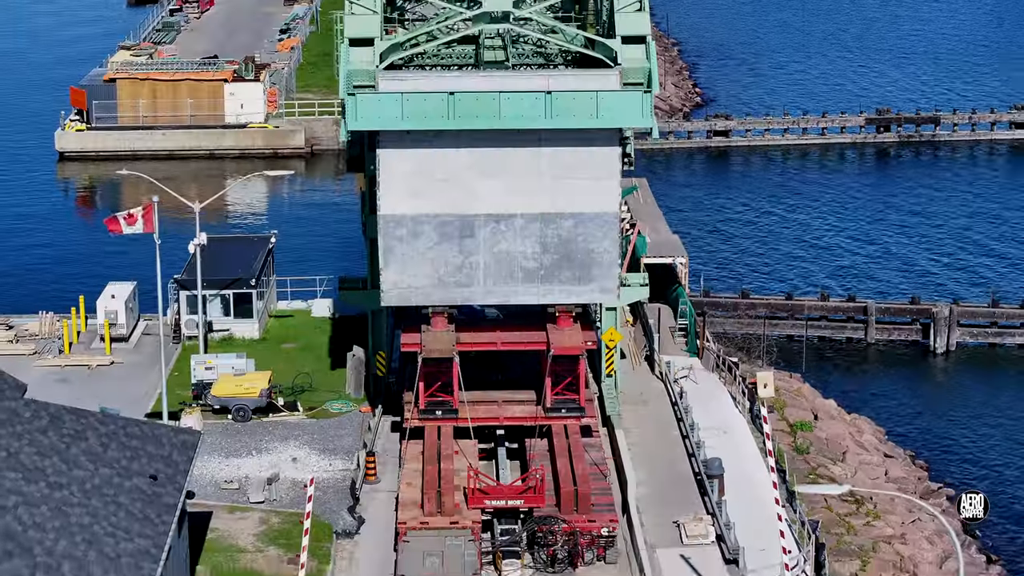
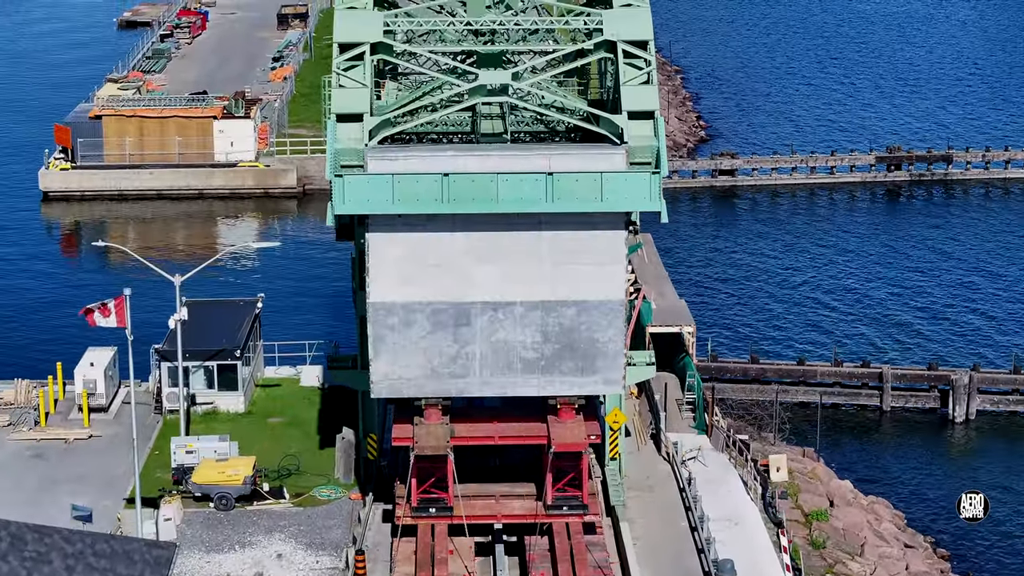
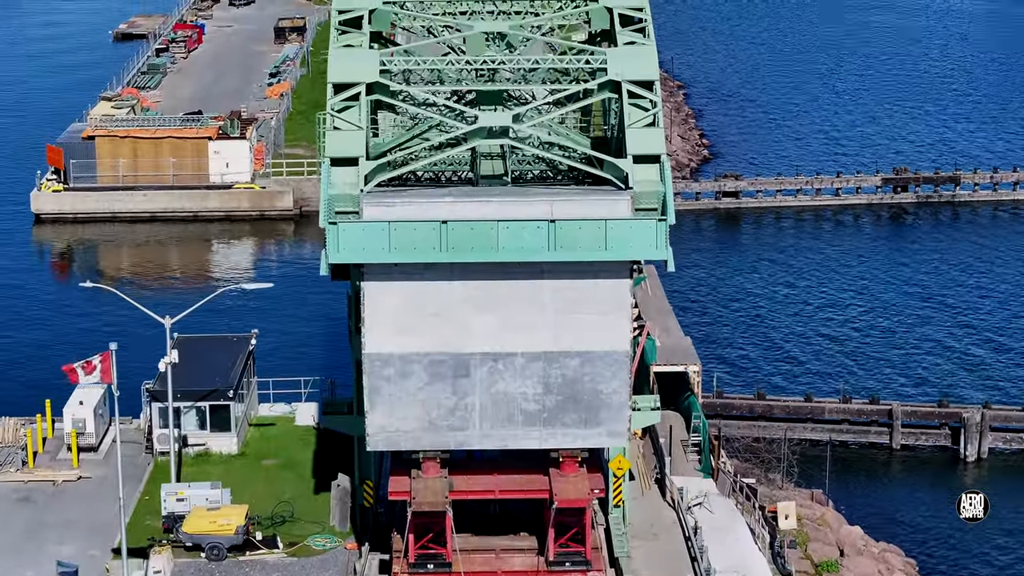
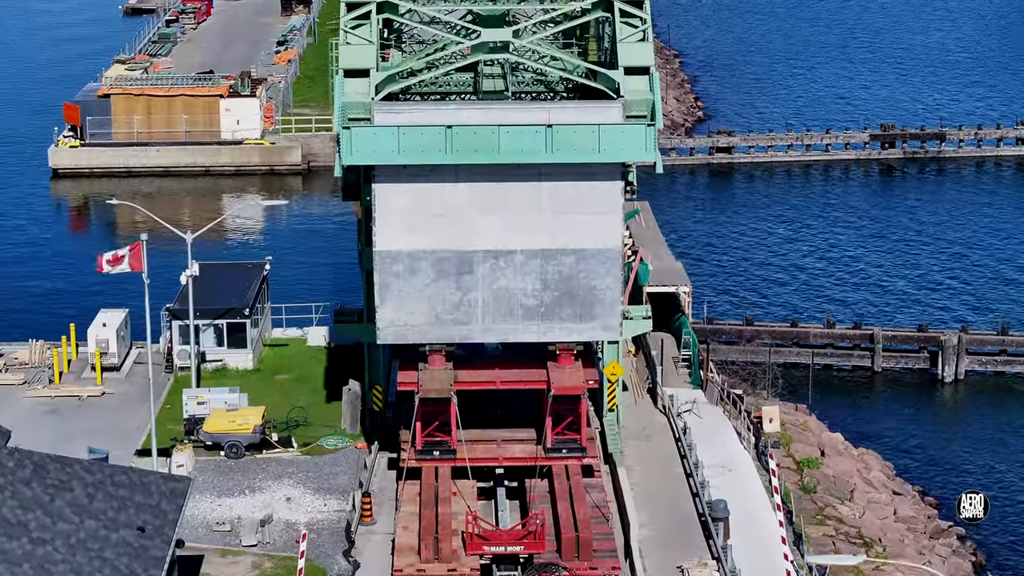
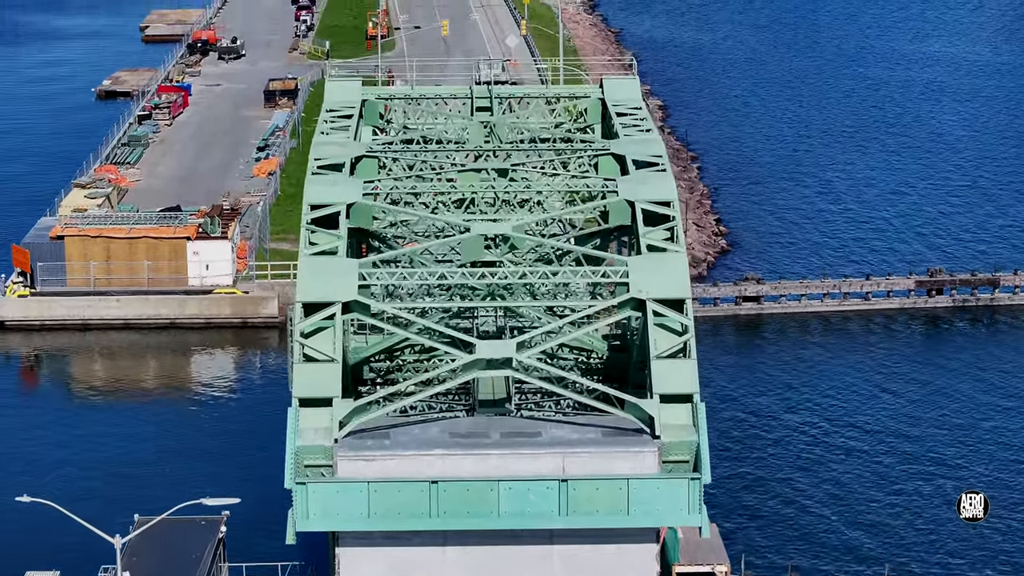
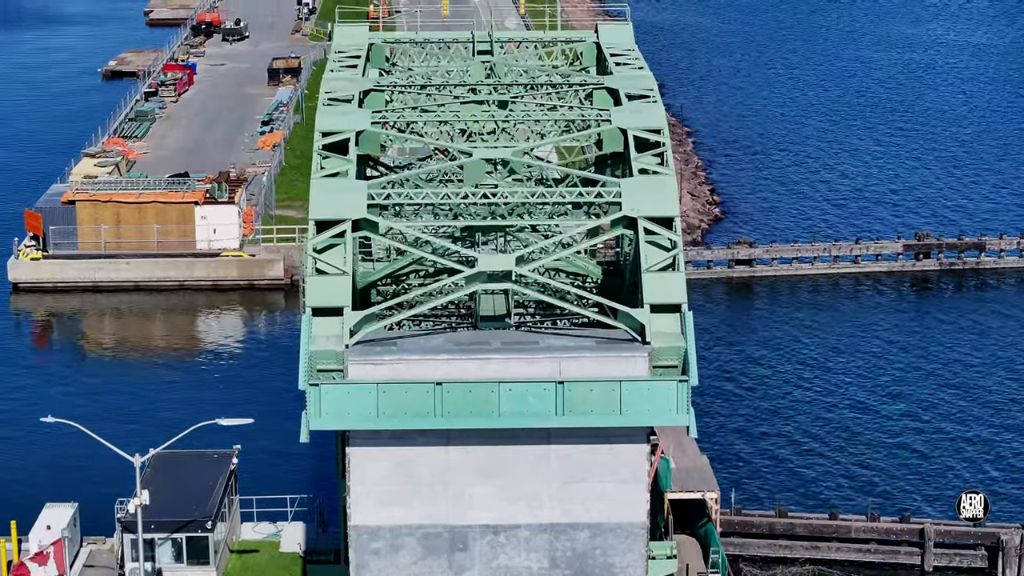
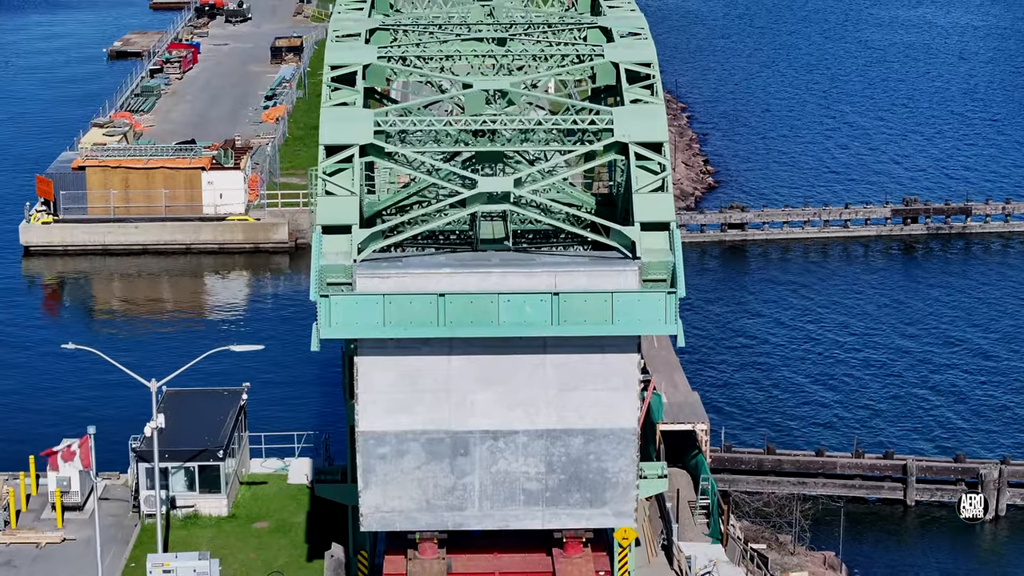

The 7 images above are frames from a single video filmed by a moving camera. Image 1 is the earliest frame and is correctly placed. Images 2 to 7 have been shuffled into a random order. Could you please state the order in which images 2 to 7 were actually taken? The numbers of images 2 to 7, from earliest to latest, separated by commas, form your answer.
4, 2, 3, 7, 6, 5
